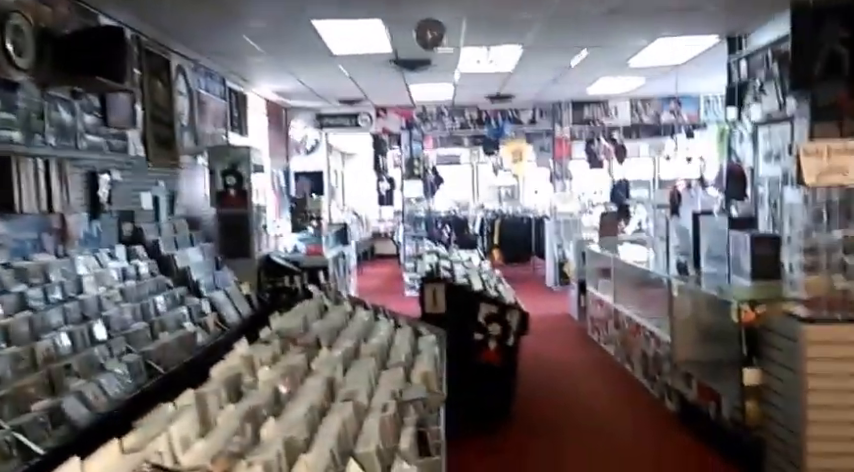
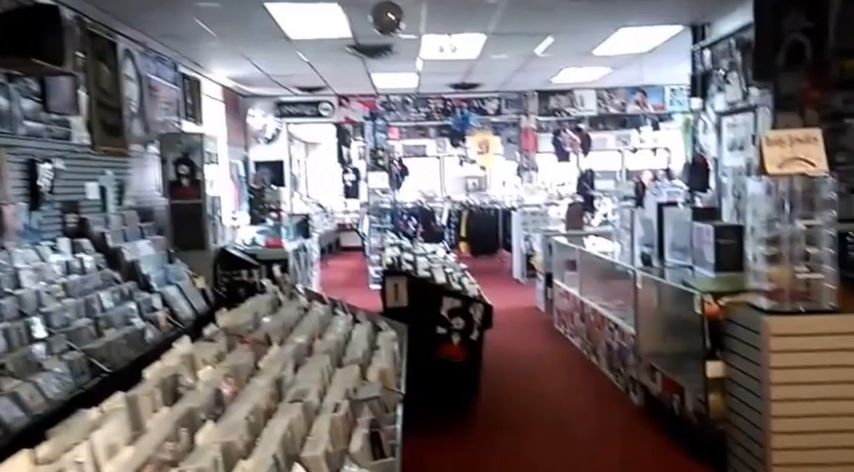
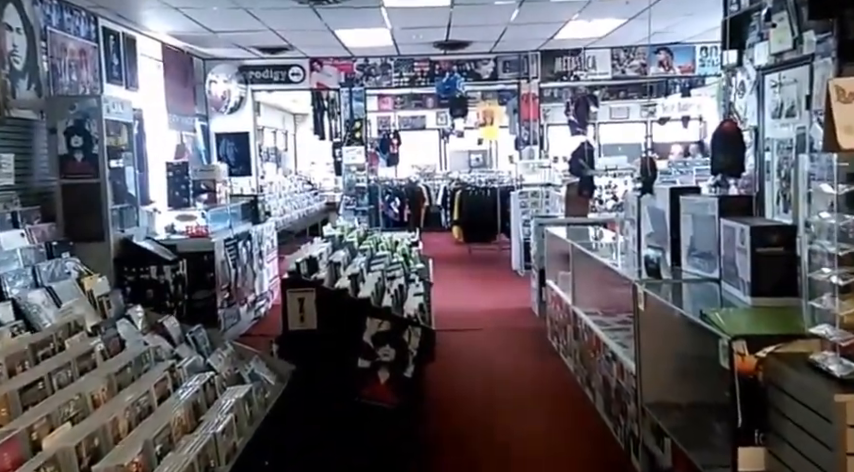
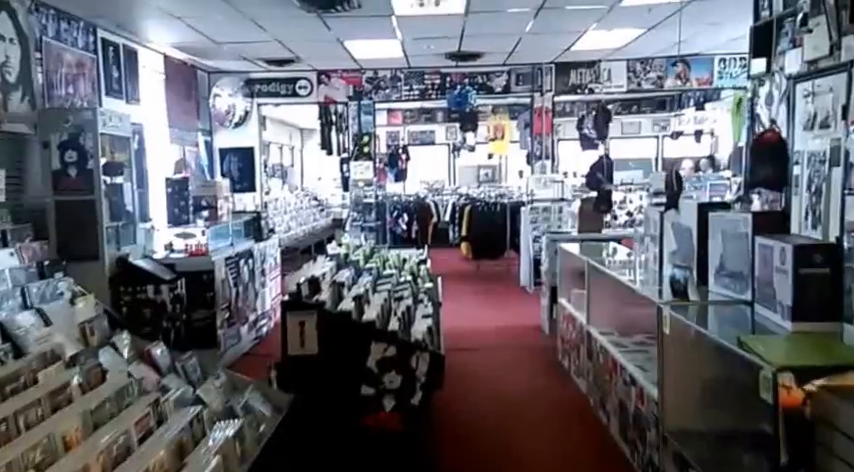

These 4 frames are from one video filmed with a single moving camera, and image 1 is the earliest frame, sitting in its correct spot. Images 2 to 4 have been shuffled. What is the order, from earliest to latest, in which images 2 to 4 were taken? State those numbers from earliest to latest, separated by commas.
2, 3, 4
